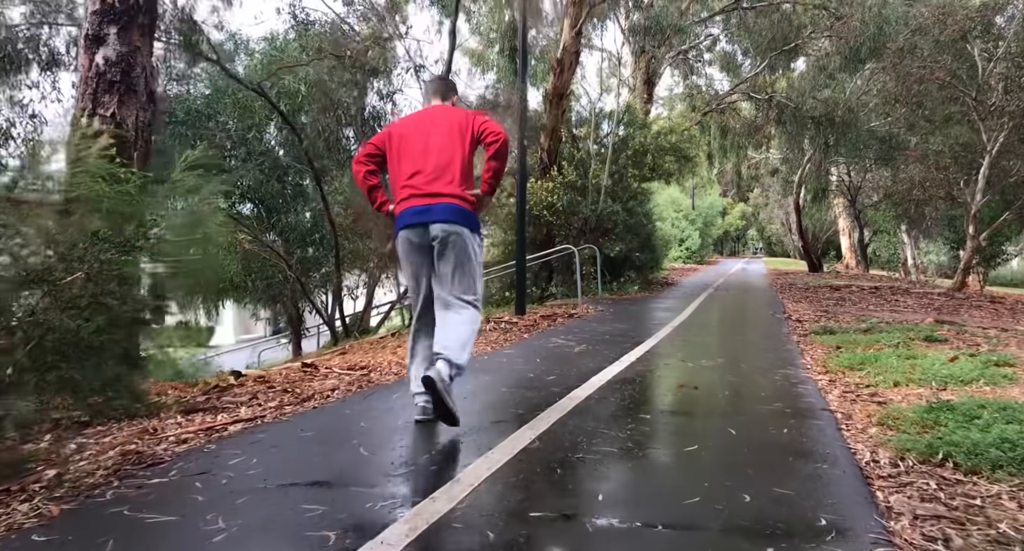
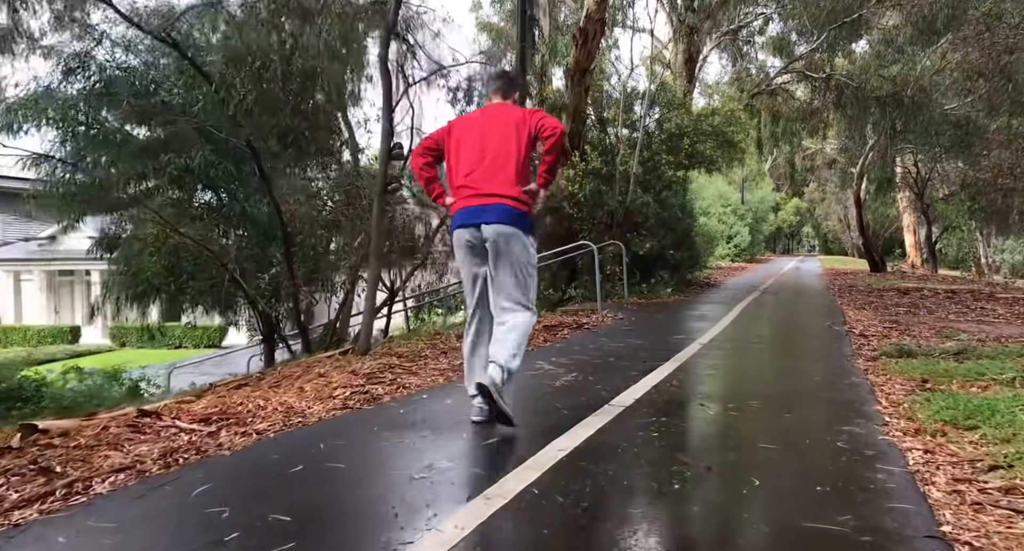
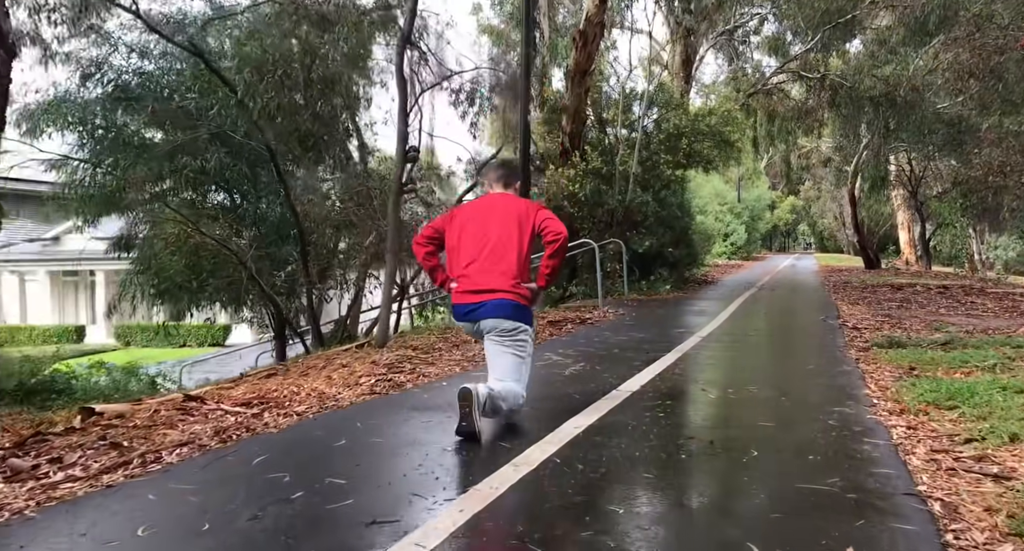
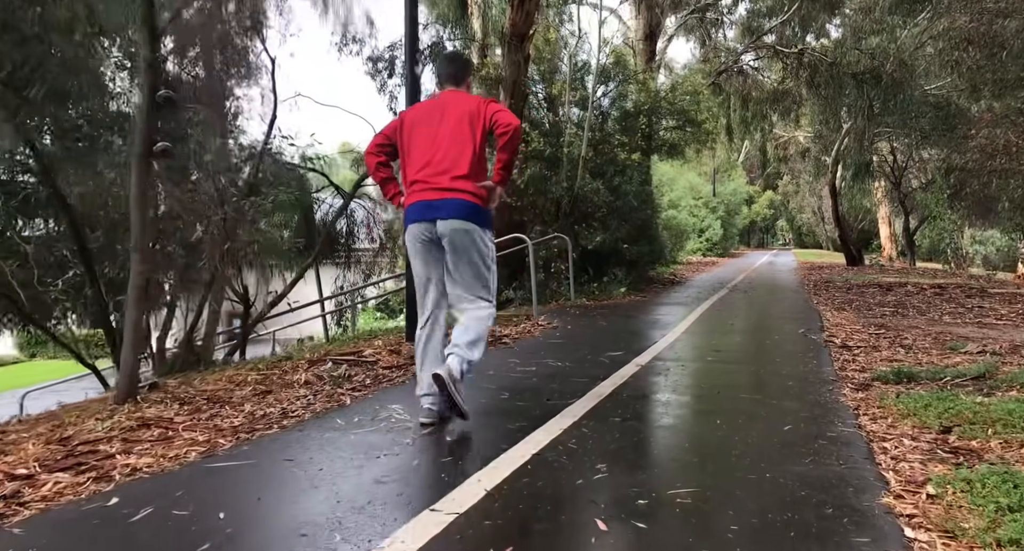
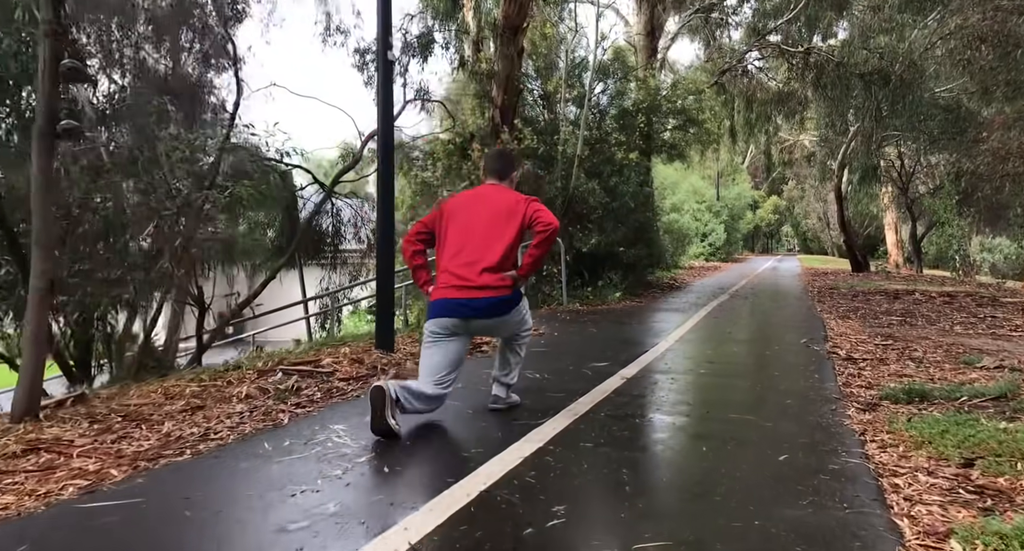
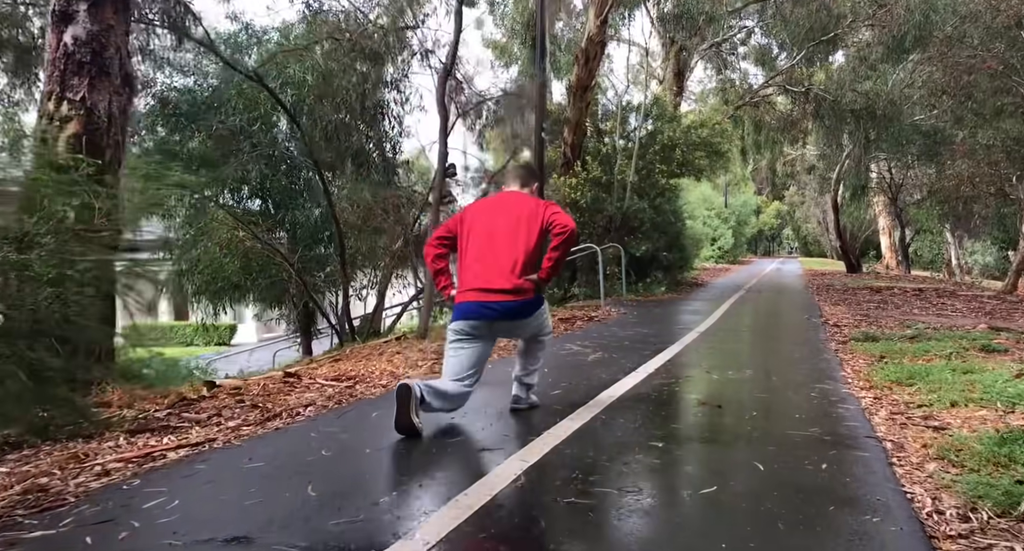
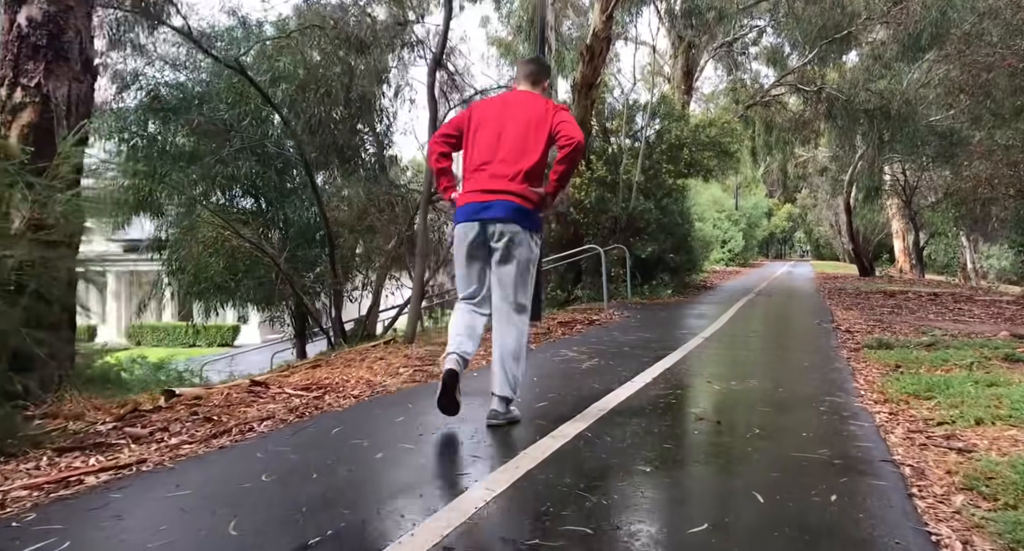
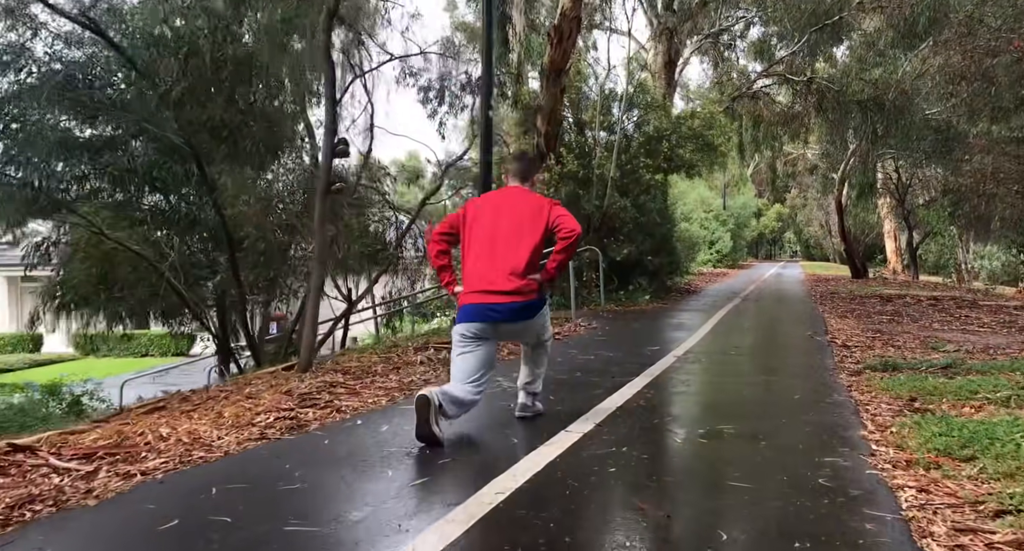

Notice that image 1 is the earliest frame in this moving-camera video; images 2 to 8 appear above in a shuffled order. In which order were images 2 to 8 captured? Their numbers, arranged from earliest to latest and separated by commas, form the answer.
6, 7, 3, 2, 8, 4, 5
